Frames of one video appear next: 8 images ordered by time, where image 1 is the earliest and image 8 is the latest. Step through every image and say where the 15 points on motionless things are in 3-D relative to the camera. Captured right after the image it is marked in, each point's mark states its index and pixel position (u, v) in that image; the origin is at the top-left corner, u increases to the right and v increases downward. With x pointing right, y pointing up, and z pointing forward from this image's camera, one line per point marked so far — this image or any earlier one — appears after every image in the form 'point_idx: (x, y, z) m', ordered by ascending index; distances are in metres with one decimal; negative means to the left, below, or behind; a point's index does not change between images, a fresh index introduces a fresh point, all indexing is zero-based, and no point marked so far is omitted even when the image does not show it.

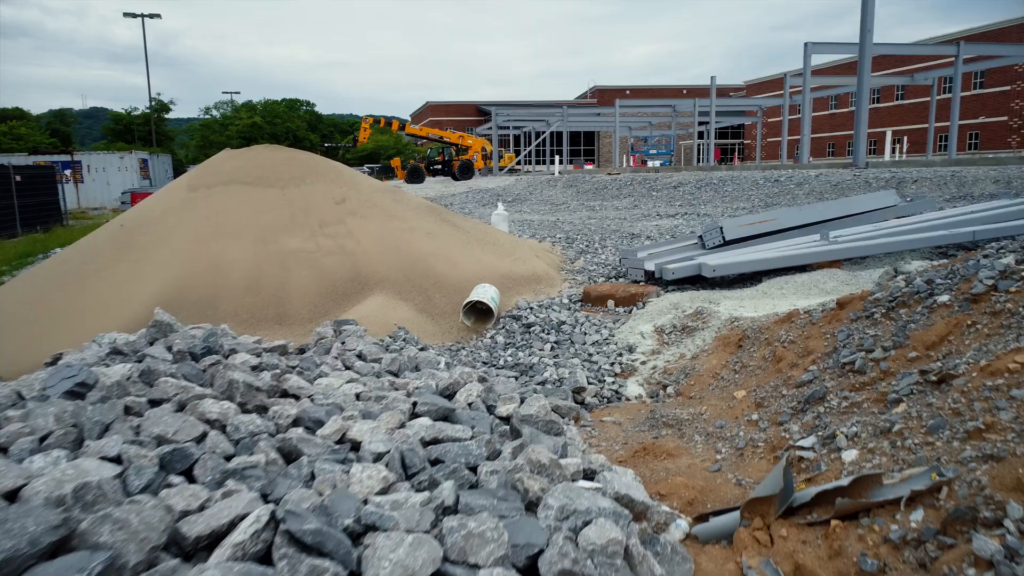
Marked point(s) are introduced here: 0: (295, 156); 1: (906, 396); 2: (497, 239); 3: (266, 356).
0: (-1.6, +1.0, +5.5) m
1: (+1.2, -0.3, +2.2) m
2: (-0.1, +0.4, +5.9) m
3: (-1.0, -0.3, +2.8) m
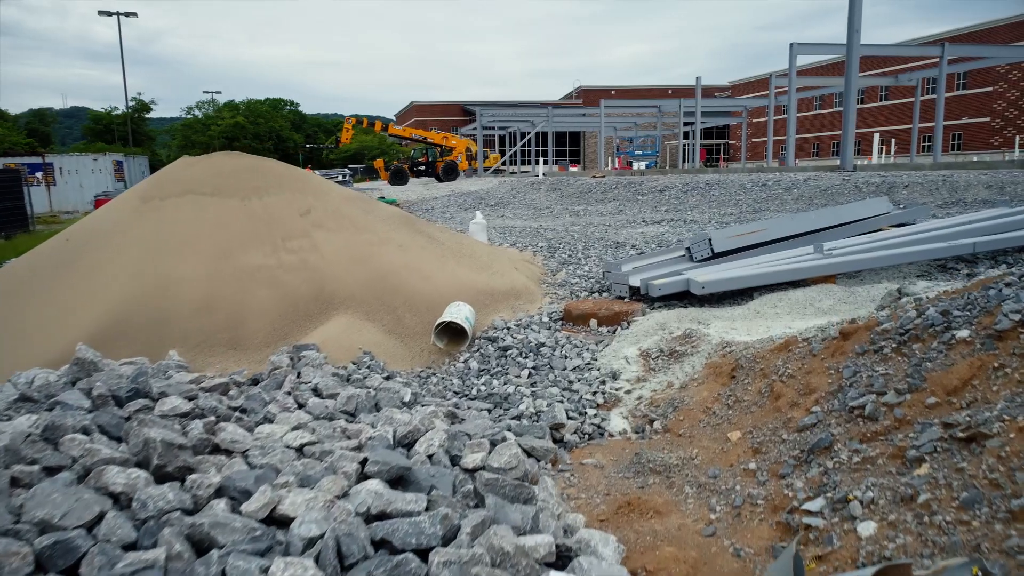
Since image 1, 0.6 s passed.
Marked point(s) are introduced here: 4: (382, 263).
0: (-1.8, +0.9, +5.2) m
1: (+1.1, -0.4, +1.9) m
2: (-0.3, +0.3, +5.6) m
3: (-1.1, -0.4, +2.5) m
4: (-0.8, +0.2, +4.7) m
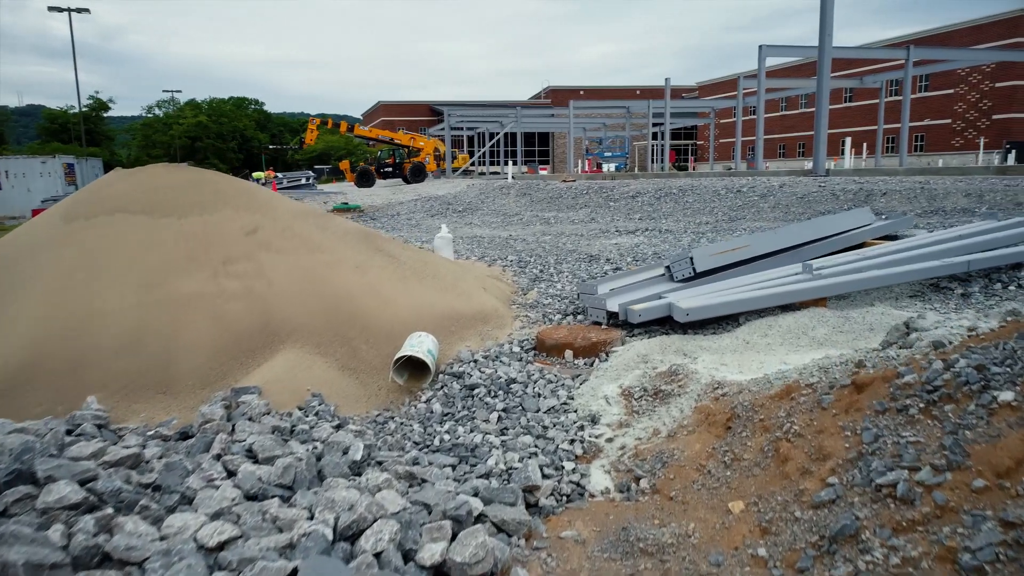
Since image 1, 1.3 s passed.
0: (-2.0, +0.7, +4.7) m
1: (+1.0, -0.6, +1.5) m
2: (-0.5, +0.1, +5.2) m
3: (-1.2, -0.5, +2.1) m
4: (-1.0, 0.0, +4.3) m
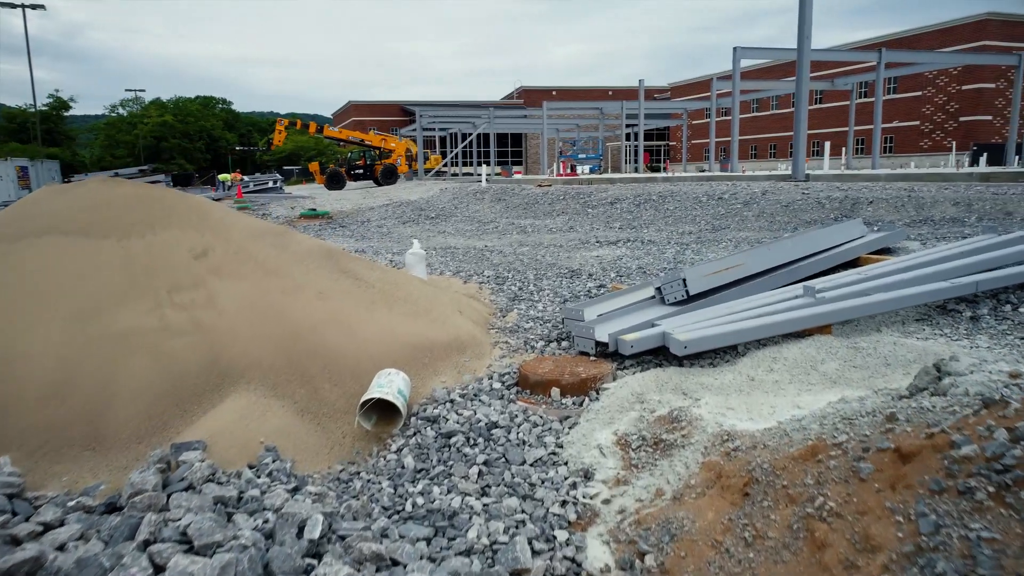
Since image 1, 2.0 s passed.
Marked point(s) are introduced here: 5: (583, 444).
0: (-2.2, +0.6, +4.2) m
1: (+1.0, -0.7, +1.2) m
2: (-0.7, 0.0, +4.8) m
3: (-1.2, -0.7, +1.6) m
4: (-1.1, -0.2, +3.9) m
5: (+0.3, -0.7, +3.1) m
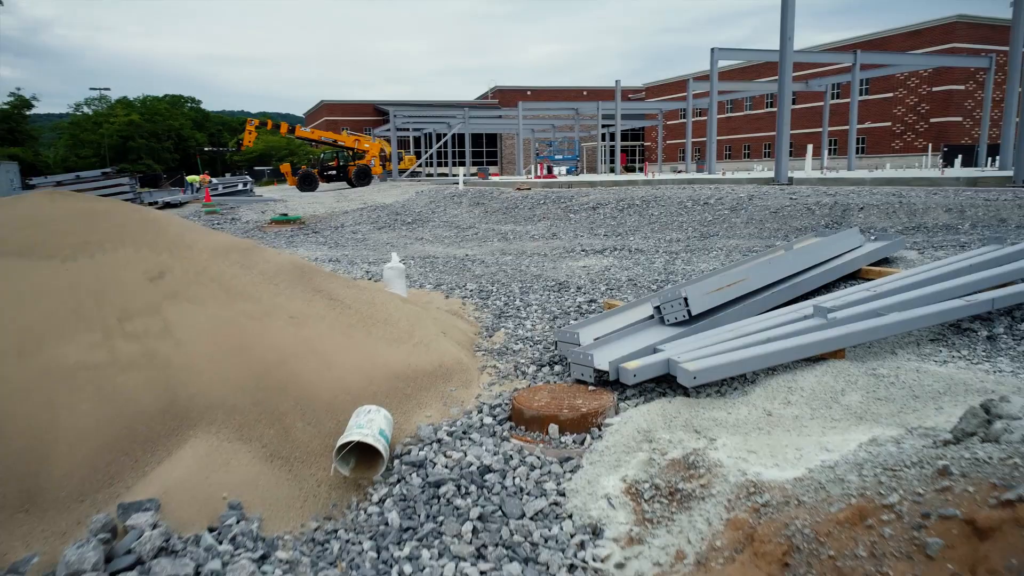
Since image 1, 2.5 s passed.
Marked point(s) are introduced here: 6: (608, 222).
0: (-2.2, +0.4, +3.8) m
1: (+1.1, -0.8, +0.9) m
2: (-0.8, -0.1, +4.5) m
3: (-1.2, -0.8, +1.3) m
4: (-1.2, -0.3, +3.5) m
5: (+0.3, -0.8, +2.8) m
6: (+1.3, +0.9, +9.4) m
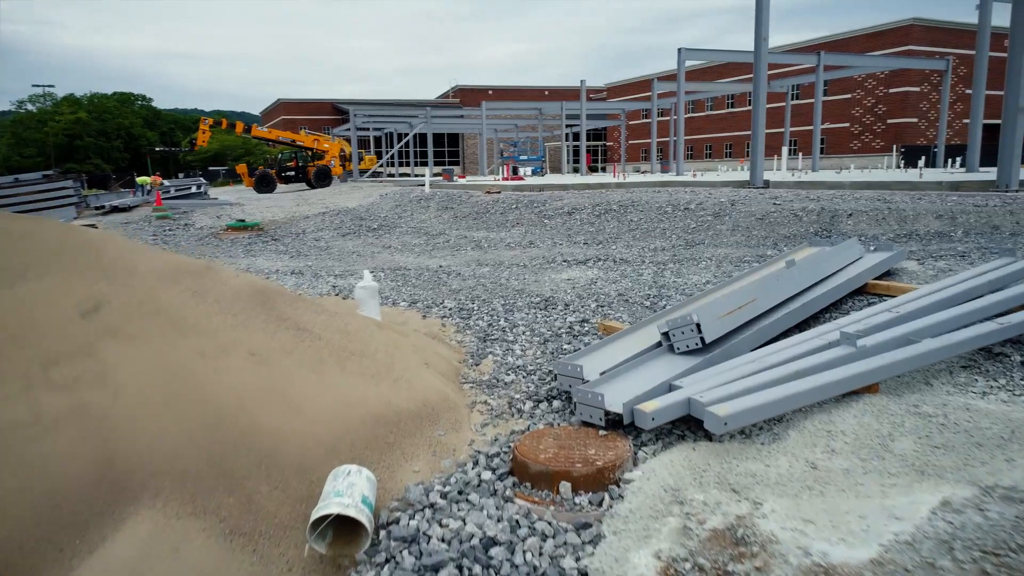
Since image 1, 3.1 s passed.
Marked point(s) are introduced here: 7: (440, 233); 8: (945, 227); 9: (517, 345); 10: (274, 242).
0: (-2.2, +0.3, +3.2) m
1: (+1.2, -1.0, +0.5) m
2: (-0.8, -0.3, +3.9) m
3: (-1.0, -1.0, +0.7) m
4: (-1.2, -0.4, +3.0) m
5: (+0.3, -0.9, +2.3) m
6: (+0.9, +0.7, +9.0) m
7: (-1.0, +0.8, +10.0) m
8: (+4.3, +0.6, +7.1) m
9: (0.0, -0.3, +4.6) m
10: (-3.4, +0.7, +10.3) m
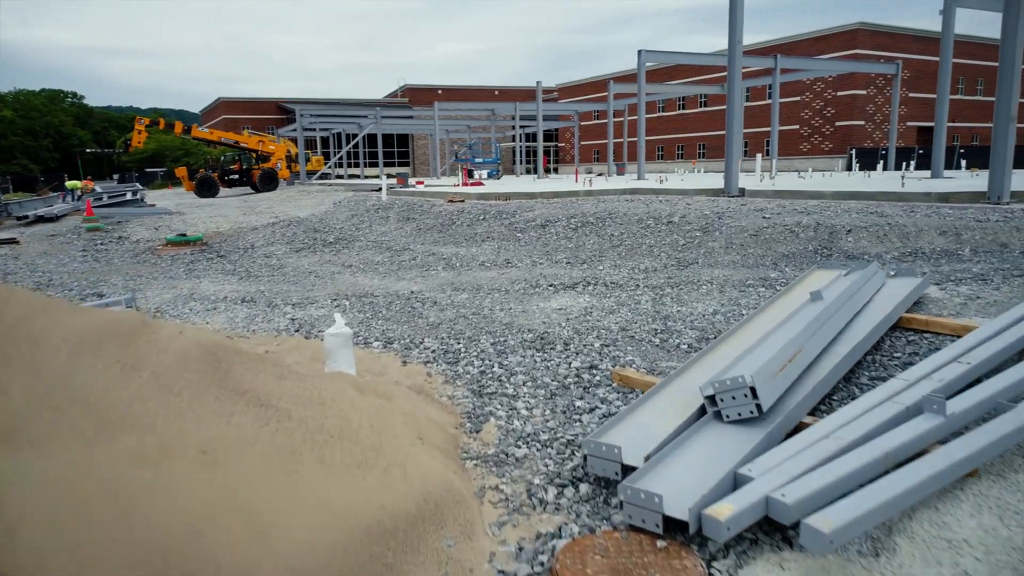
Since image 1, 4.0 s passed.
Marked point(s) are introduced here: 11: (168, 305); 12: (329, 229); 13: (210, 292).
0: (-2.1, 0.0, +2.4) m
1: (+1.5, -1.2, -0.1) m
2: (-0.7, -0.5, +3.2) m
3: (-0.7, -1.3, 0.0) m
4: (-1.1, -0.7, +2.2) m
5: (+0.5, -1.2, +1.7) m
6: (+0.6, +0.5, +8.4) m
7: (-1.4, +0.5, +9.2) m
8: (+4.1, +0.4, +6.7) m
9: (0.0, -0.6, +3.9) m
10: (-3.8, +0.4, +9.4) m
11: (-3.2, -0.2, +6.7) m
12: (-2.9, +0.9, +11.5) m
13: (-3.1, 0.0, +7.3) m
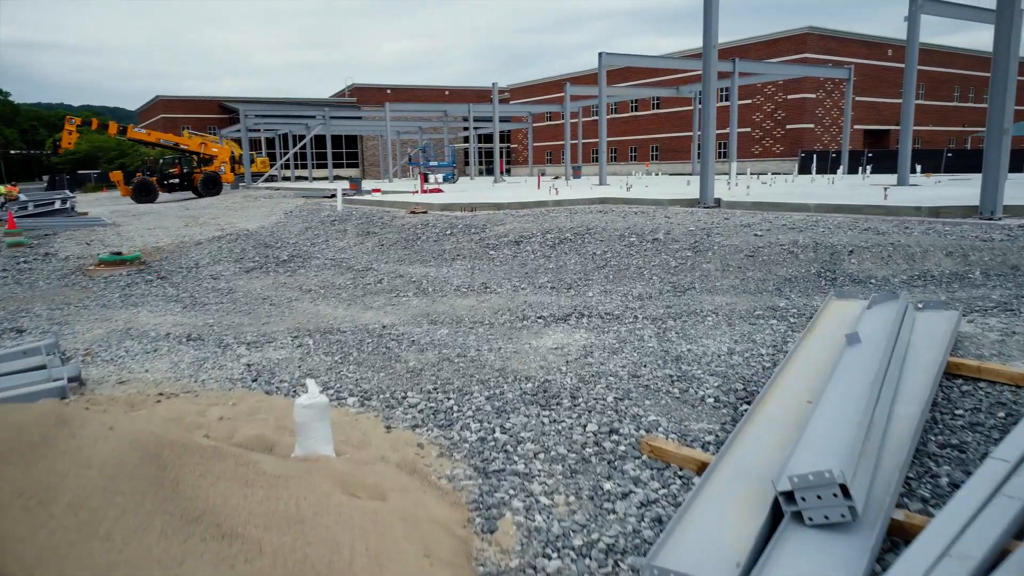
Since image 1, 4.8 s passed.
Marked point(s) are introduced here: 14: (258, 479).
0: (-2.0, -0.3, +1.6) m
1: (+1.9, -1.5, -0.7) m
2: (-0.6, -0.8, +2.5) m
3: (-0.4, -1.5, -0.7) m
4: (-0.9, -1.0, +1.5) m
5: (+0.7, -1.4, +1.0) m
6: (+0.4, +0.3, +7.8) m
7: (-1.7, +0.2, +8.5) m
8: (+3.9, +0.2, +6.4) m
9: (+0.1, -0.9, +3.3) m
10: (-4.1, +0.1, +8.4) m
11: (-3.3, -0.5, +5.9) m
12: (-3.4, +0.7, +10.7) m
13: (-3.2, -0.3, +6.5) m
14: (-0.9, -0.7, +2.6) m
